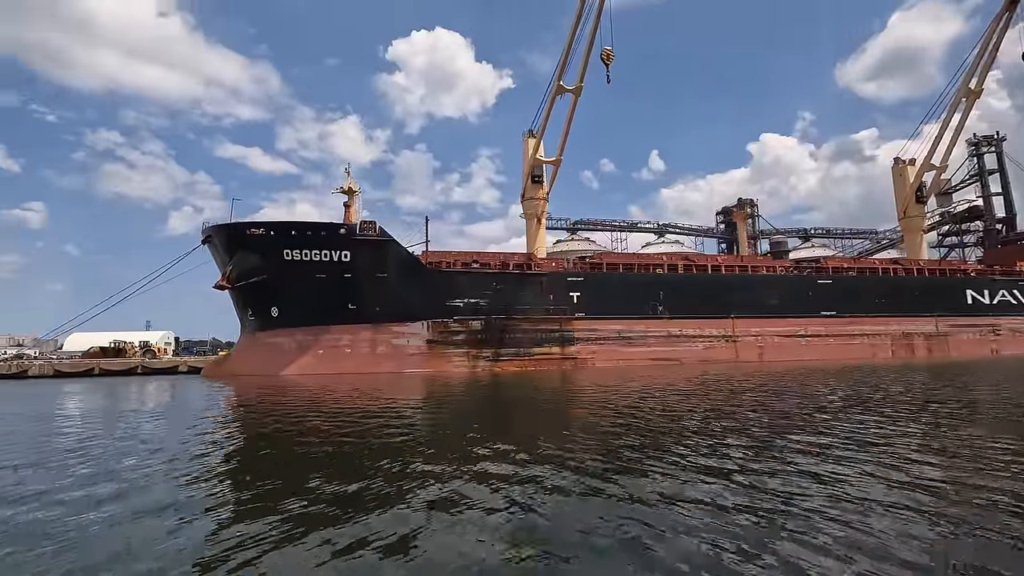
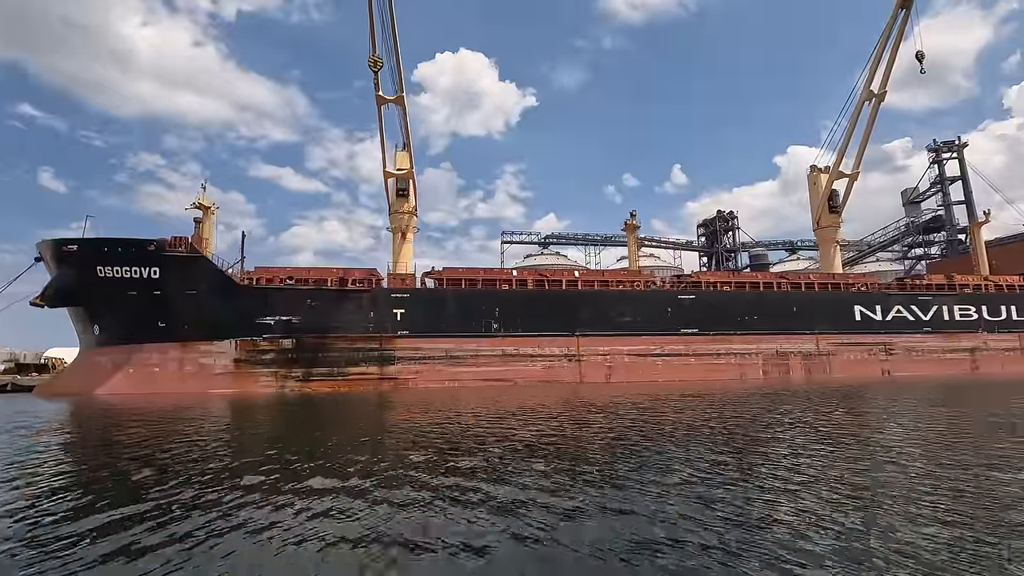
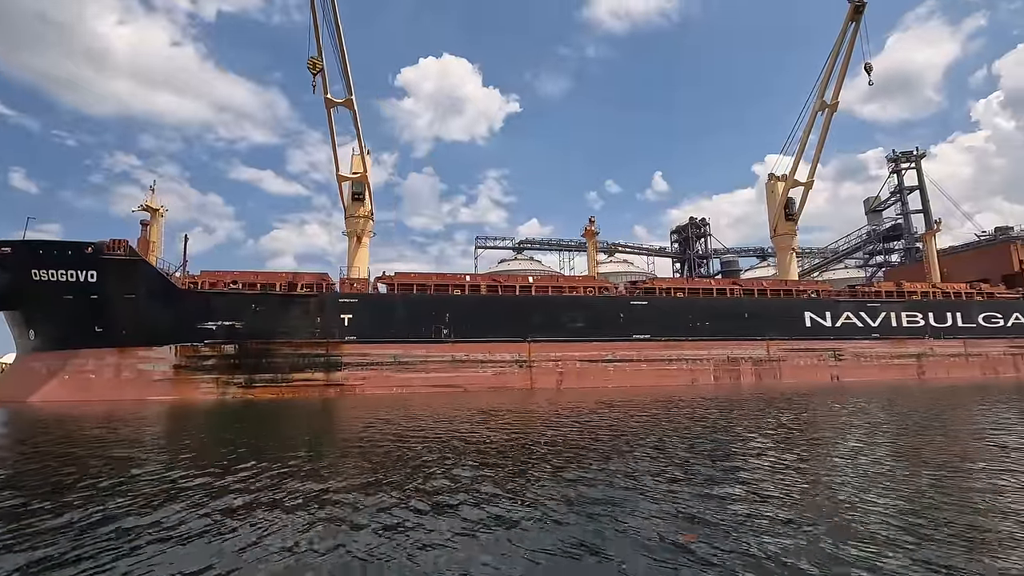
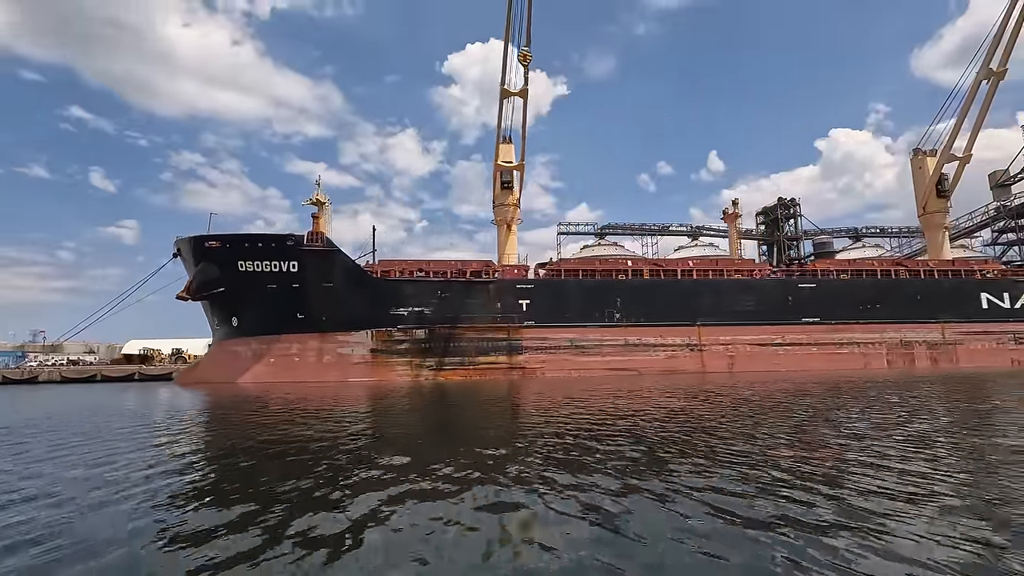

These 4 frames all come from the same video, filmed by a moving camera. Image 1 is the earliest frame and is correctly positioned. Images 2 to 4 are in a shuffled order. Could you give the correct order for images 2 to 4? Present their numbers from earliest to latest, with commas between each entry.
4, 2, 3
